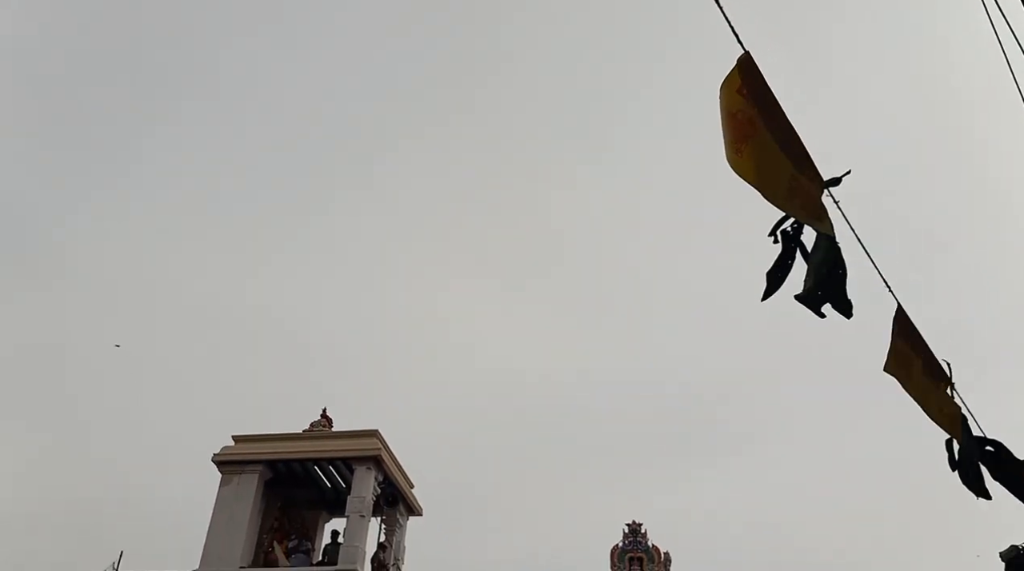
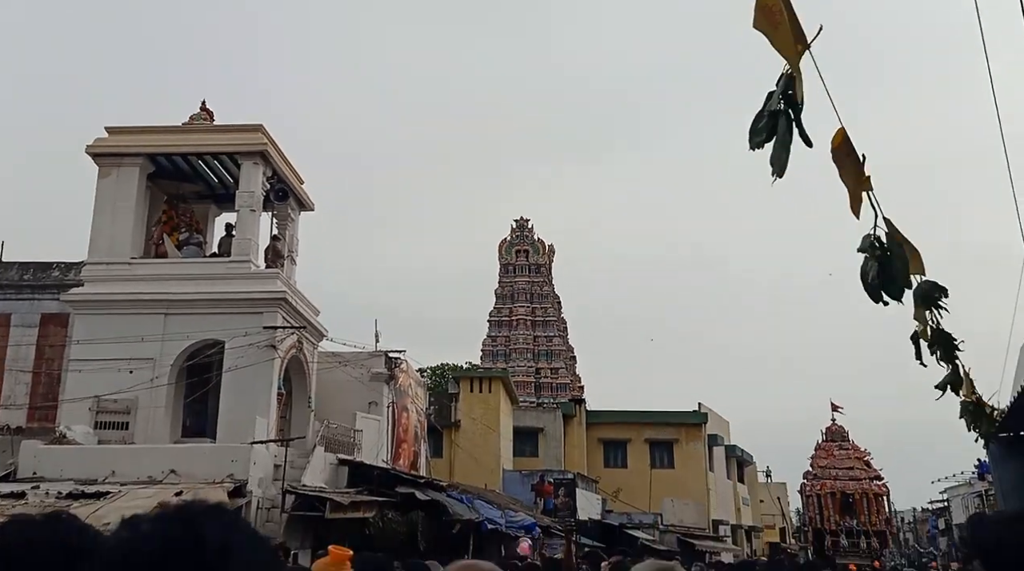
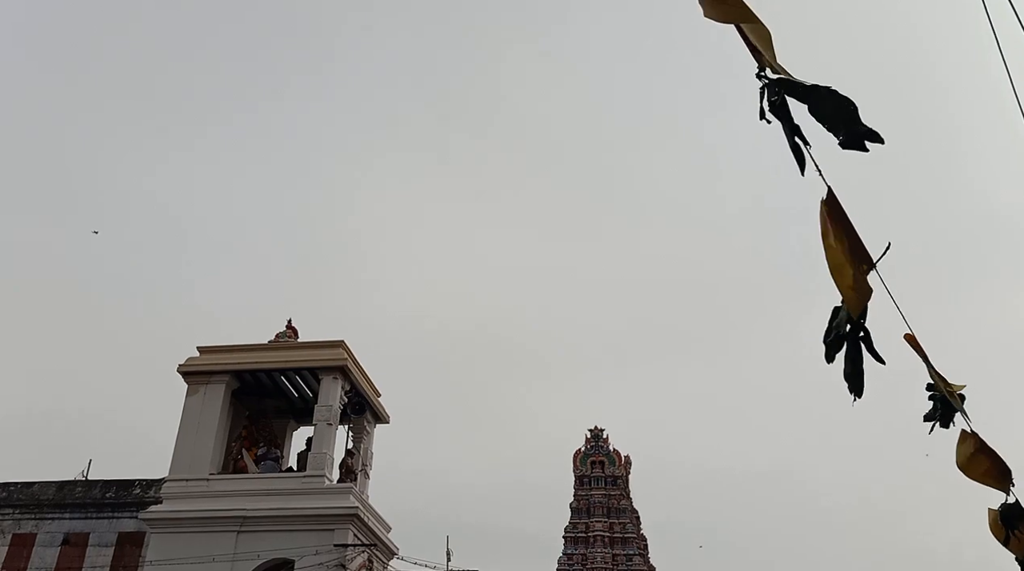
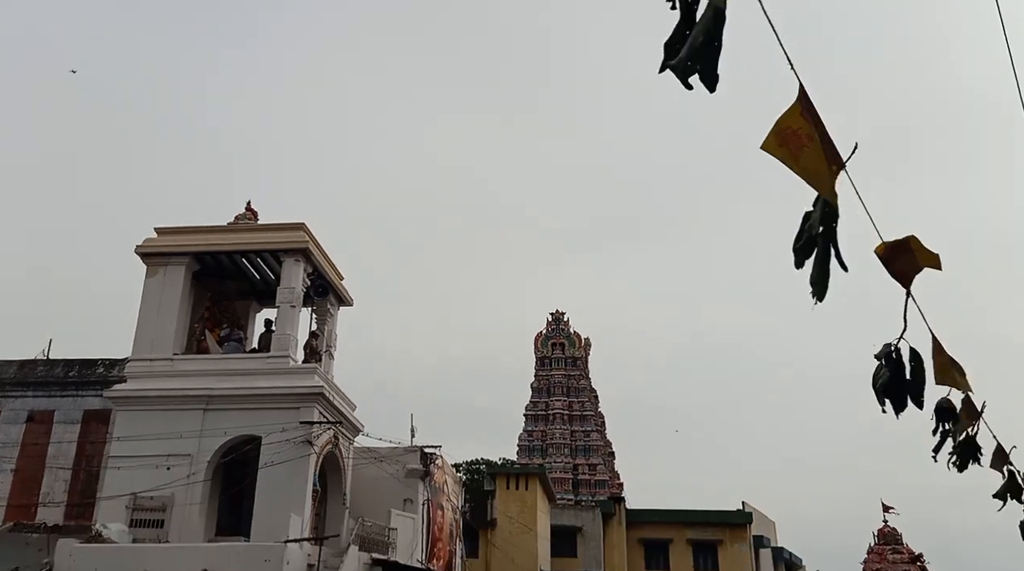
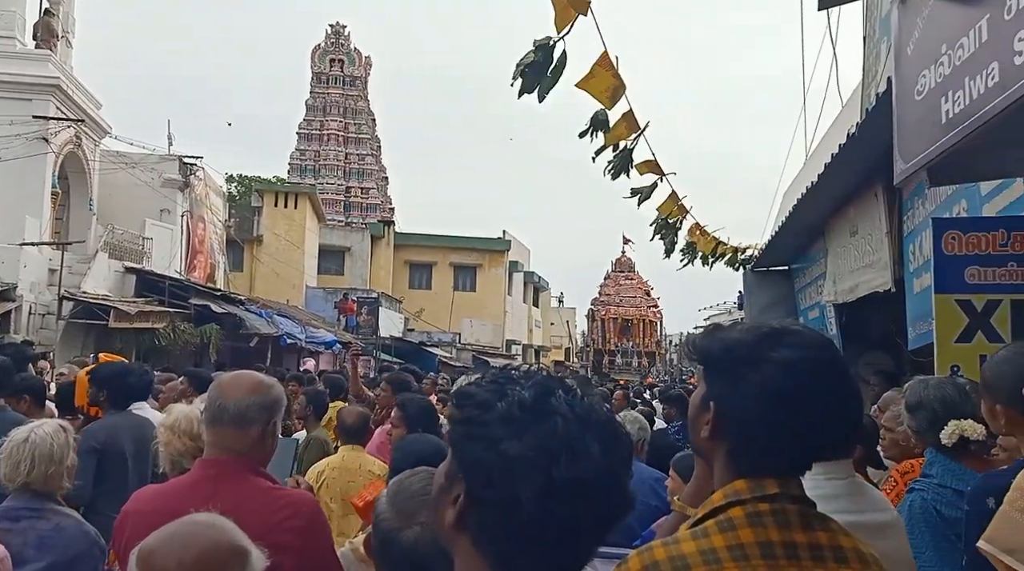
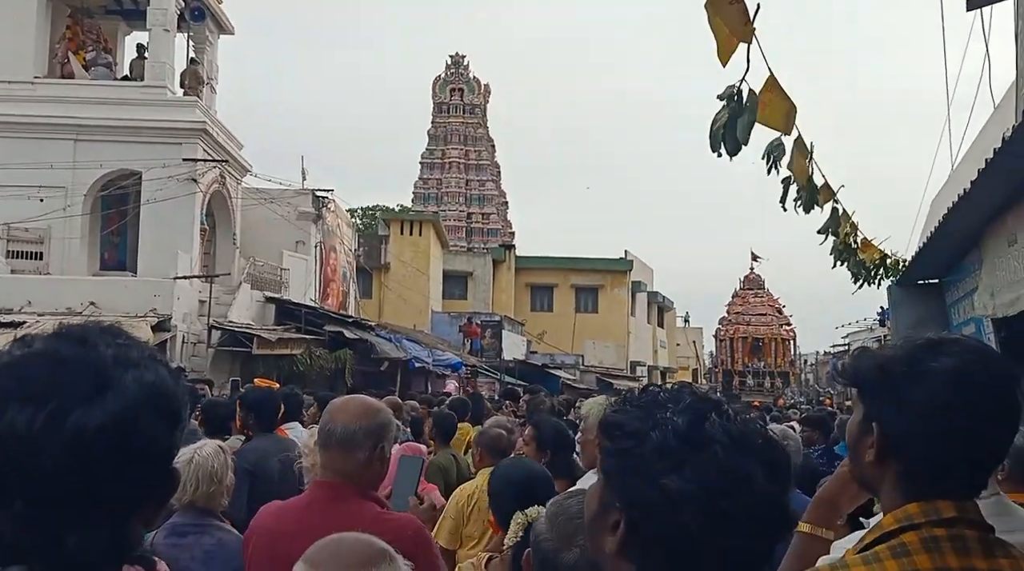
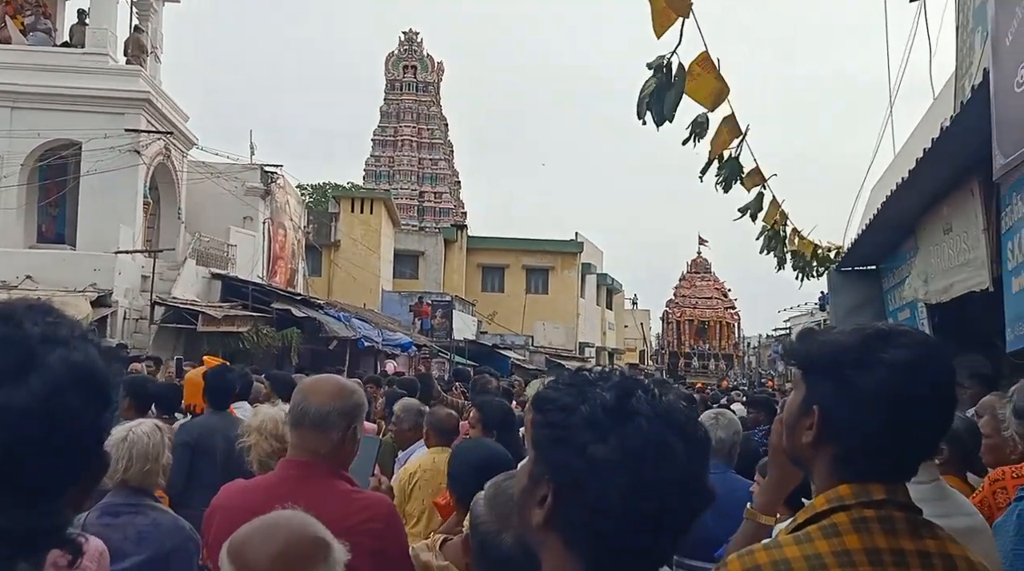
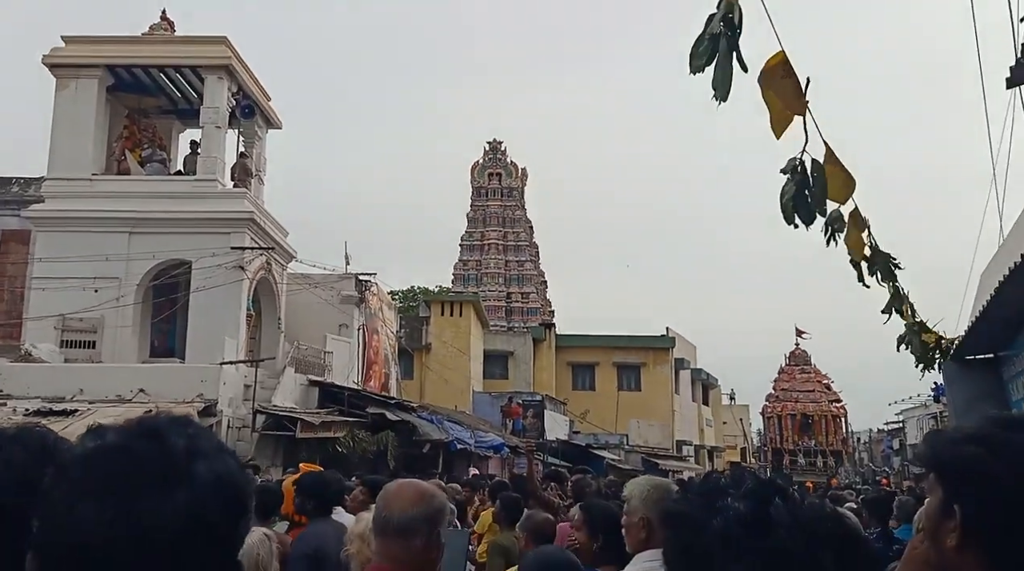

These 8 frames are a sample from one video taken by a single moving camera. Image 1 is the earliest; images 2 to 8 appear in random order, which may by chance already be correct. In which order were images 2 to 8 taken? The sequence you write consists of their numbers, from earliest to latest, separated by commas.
3, 4, 2, 8, 6, 7, 5
